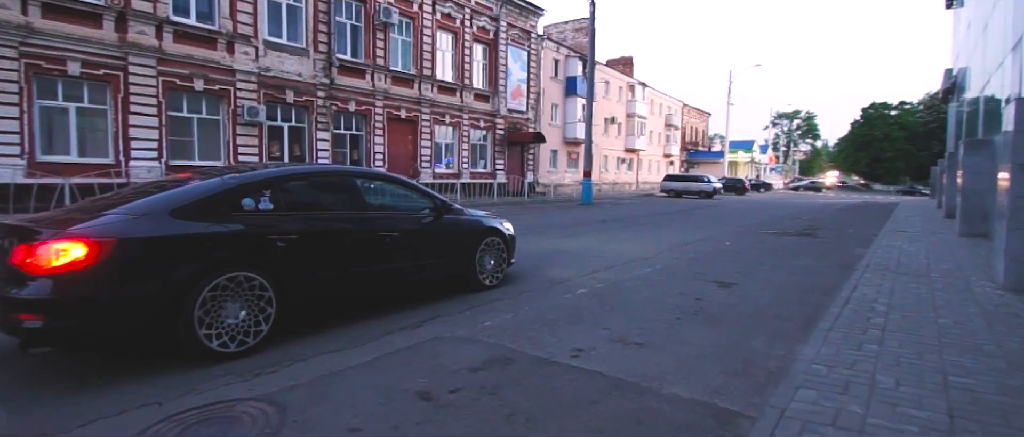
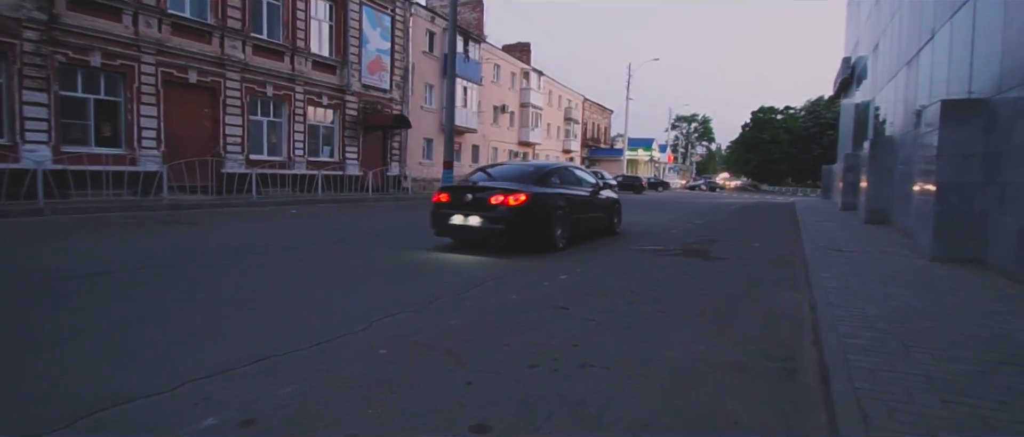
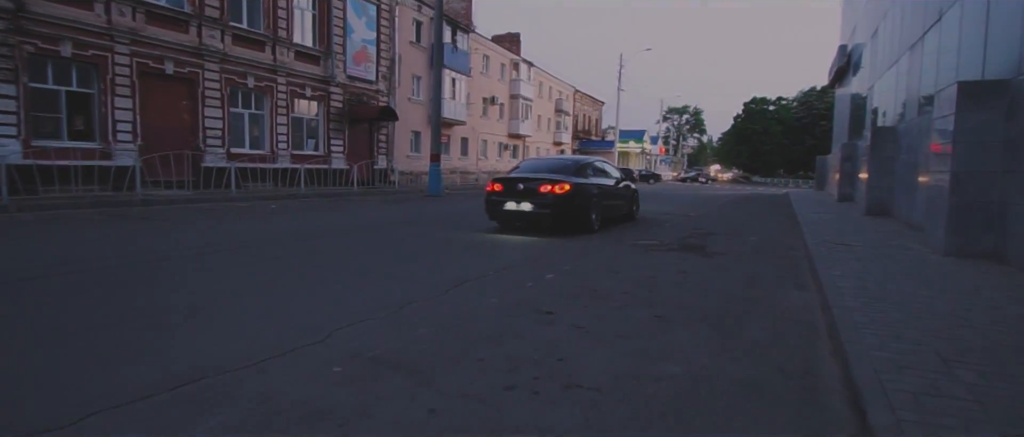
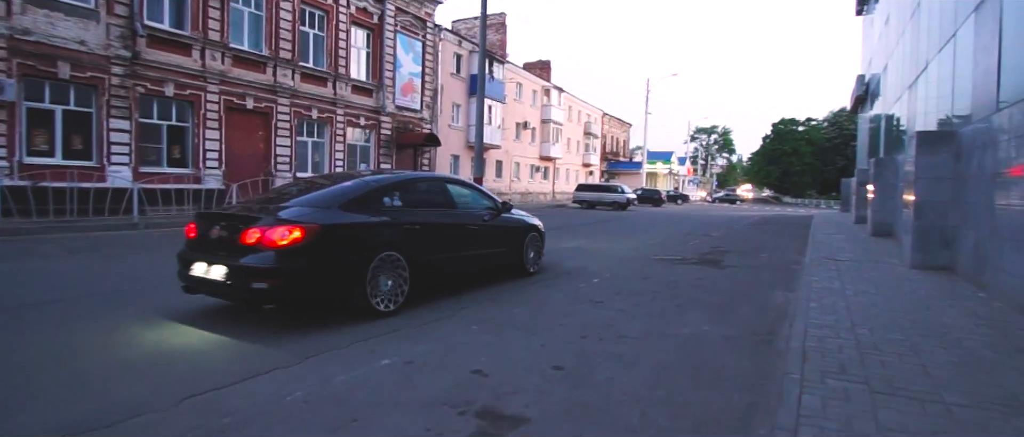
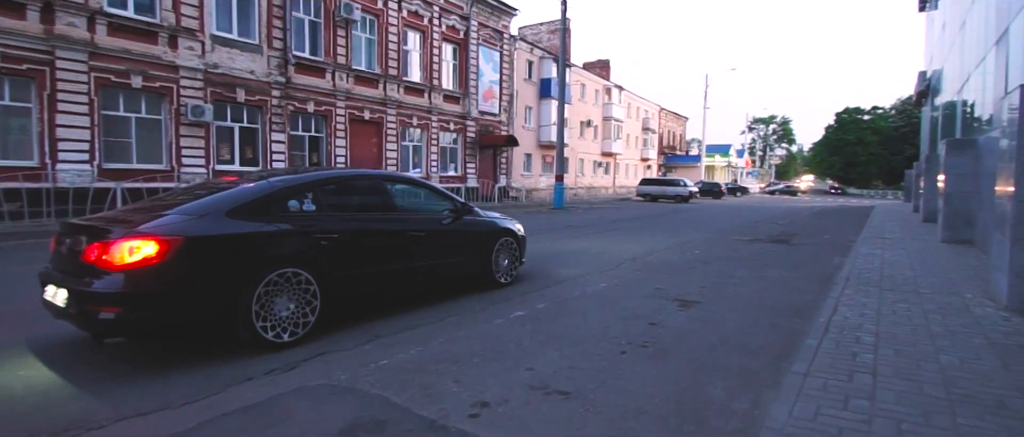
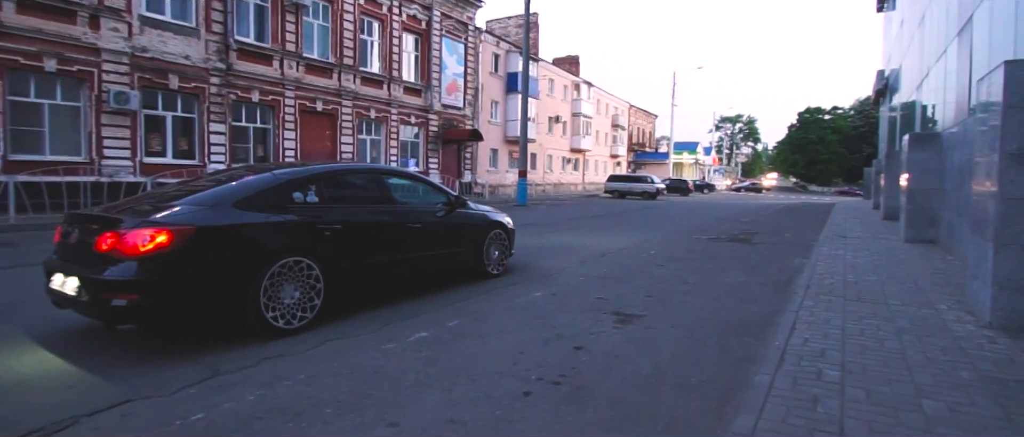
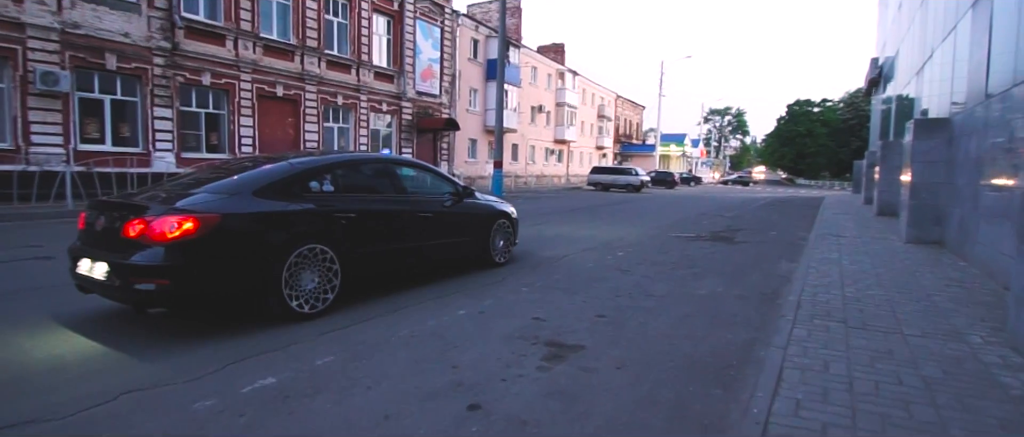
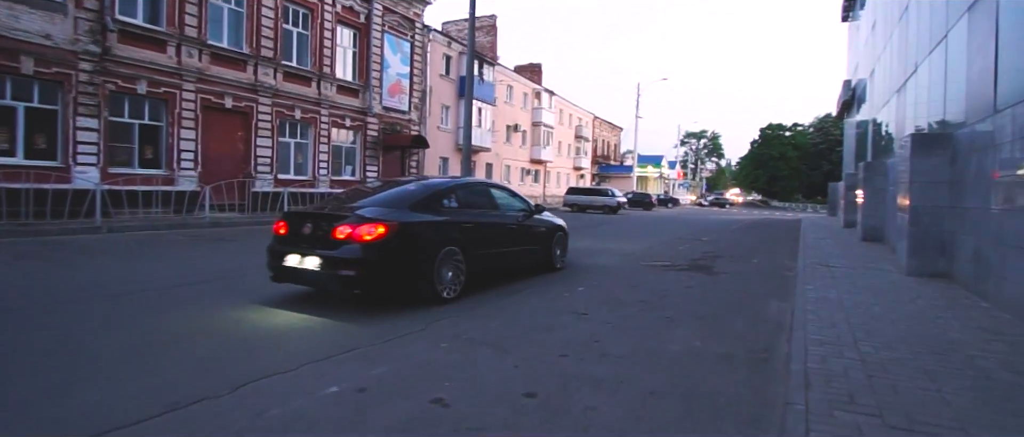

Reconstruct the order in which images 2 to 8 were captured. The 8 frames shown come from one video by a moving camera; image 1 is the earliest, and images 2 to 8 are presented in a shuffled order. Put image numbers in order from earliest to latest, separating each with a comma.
5, 6, 7, 4, 8, 2, 3
